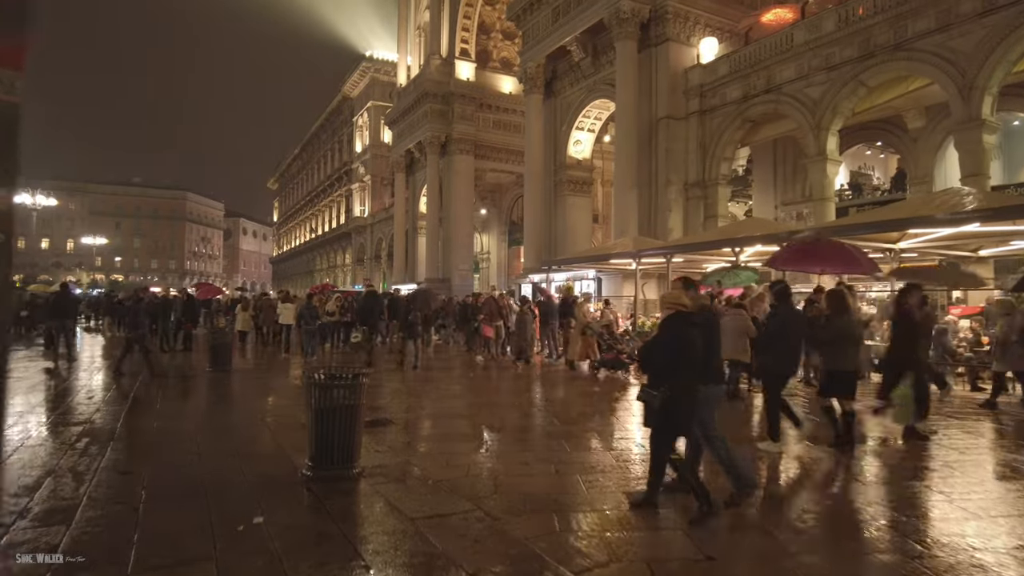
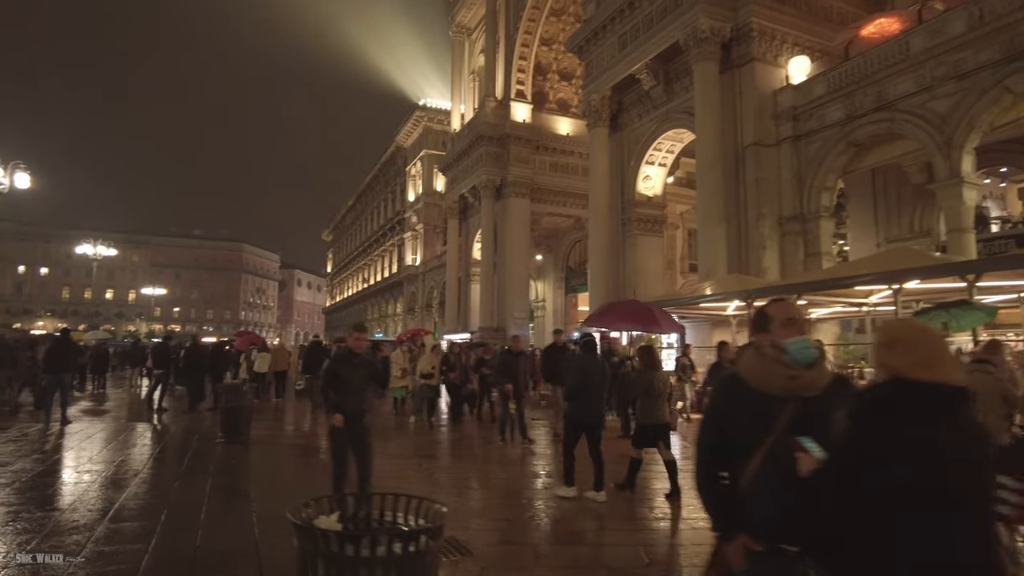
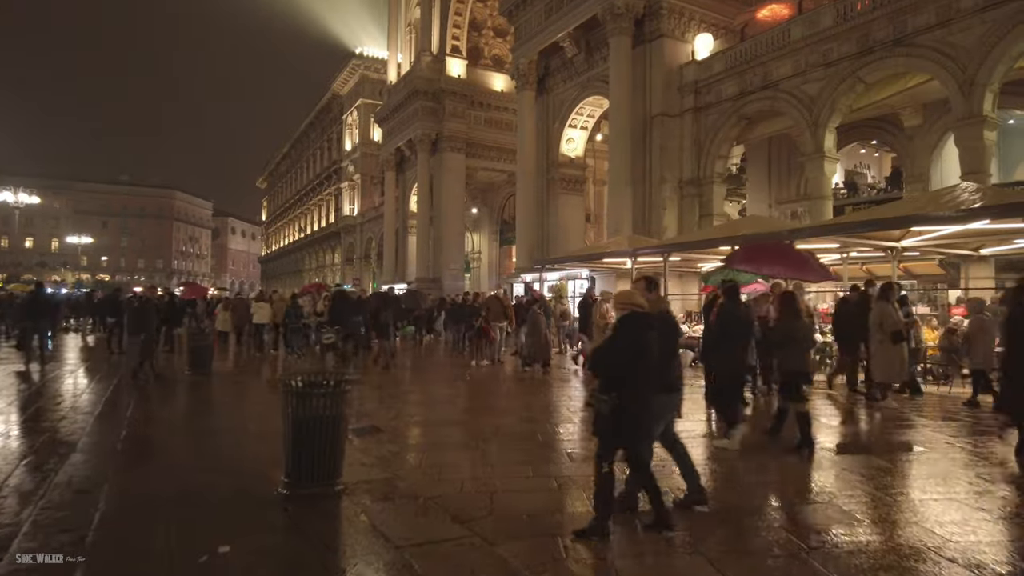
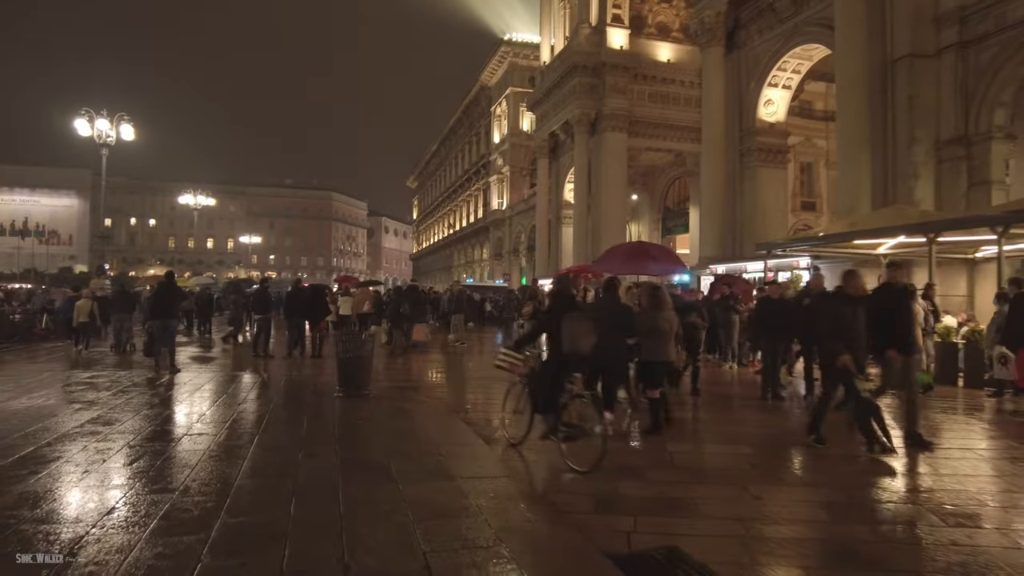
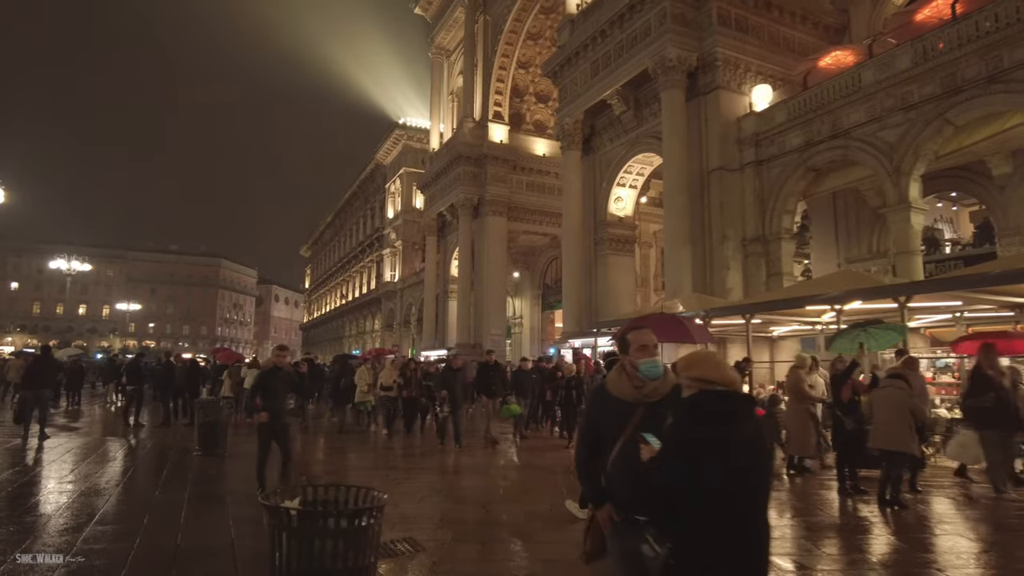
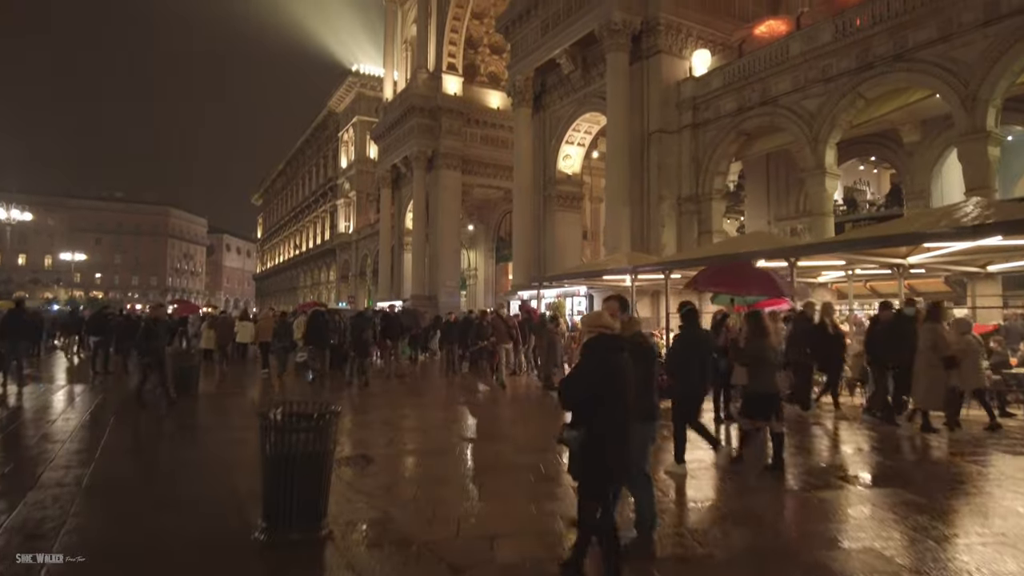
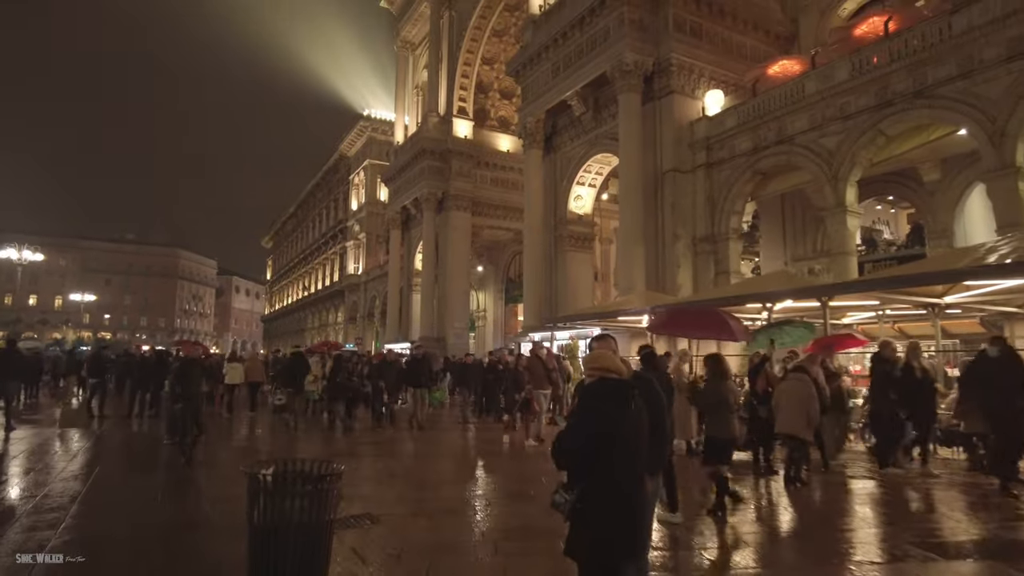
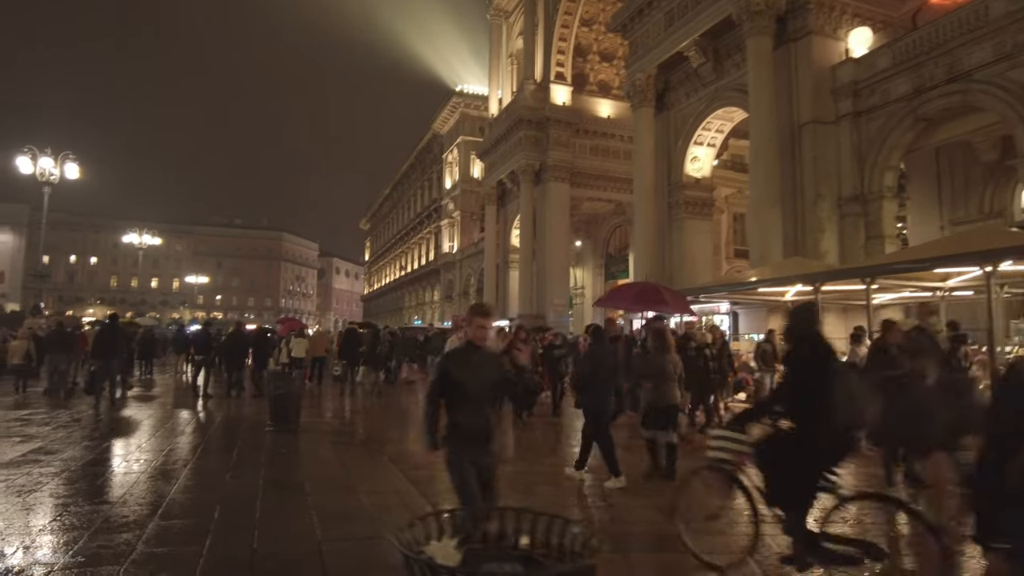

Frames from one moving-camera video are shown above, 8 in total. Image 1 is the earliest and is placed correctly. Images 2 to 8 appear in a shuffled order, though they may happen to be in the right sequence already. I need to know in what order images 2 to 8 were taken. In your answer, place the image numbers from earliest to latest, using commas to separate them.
3, 6, 7, 5, 2, 8, 4
